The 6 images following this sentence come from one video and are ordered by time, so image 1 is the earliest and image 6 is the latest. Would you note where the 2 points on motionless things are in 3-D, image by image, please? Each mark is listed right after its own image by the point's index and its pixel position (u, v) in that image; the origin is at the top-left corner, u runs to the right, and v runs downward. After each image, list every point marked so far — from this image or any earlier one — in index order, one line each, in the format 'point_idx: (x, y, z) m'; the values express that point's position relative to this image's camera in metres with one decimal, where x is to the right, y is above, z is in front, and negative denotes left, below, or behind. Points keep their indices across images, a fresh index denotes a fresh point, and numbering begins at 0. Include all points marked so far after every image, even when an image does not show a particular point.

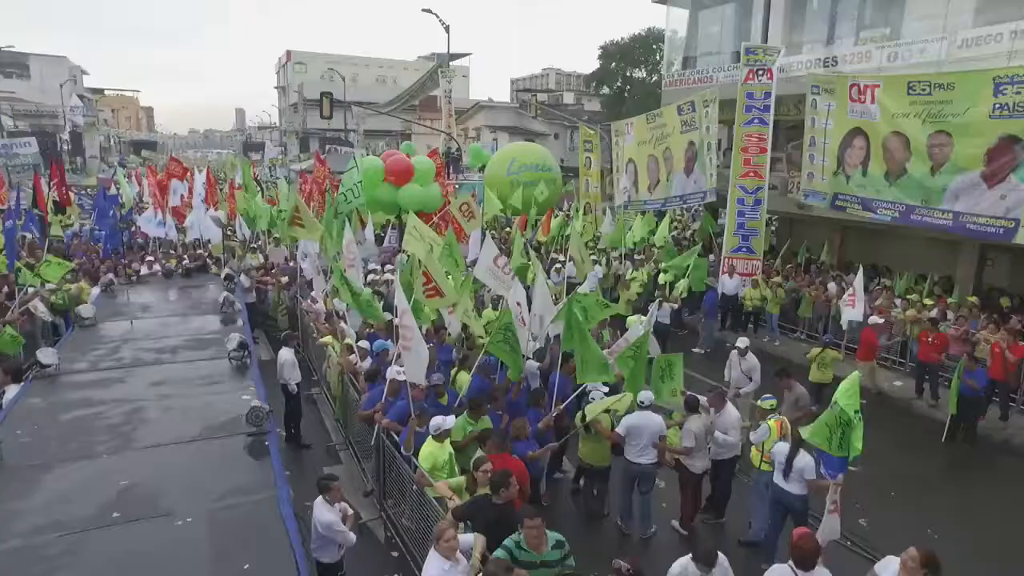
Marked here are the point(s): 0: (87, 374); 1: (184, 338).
0: (-5.1, -1.1, +7.7) m
1: (-4.8, -0.7, +9.3) m
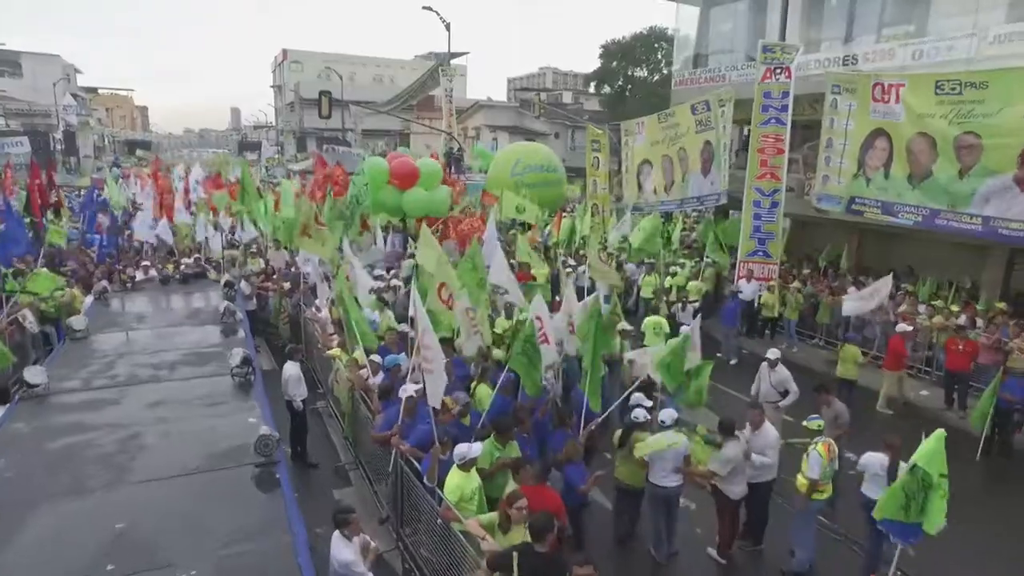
0: (-4.9, -1.2, +7.1) m
1: (-4.5, -0.9, +8.7) m
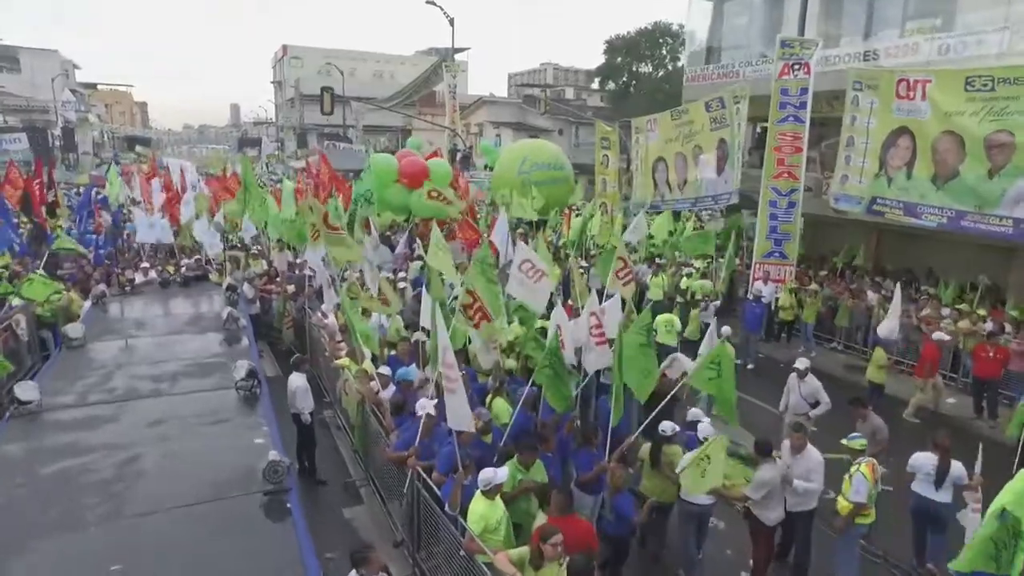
0: (-4.6, -1.3, +6.7) m
1: (-4.3, -1.0, +8.3) m
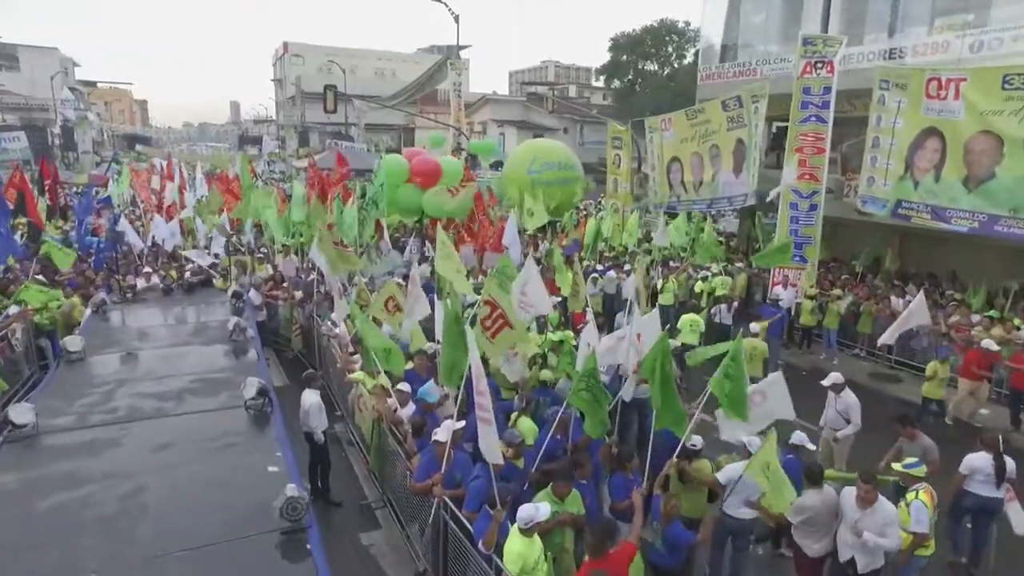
0: (-4.3, -1.4, +6.3) m
1: (-4.0, -1.1, +7.9) m
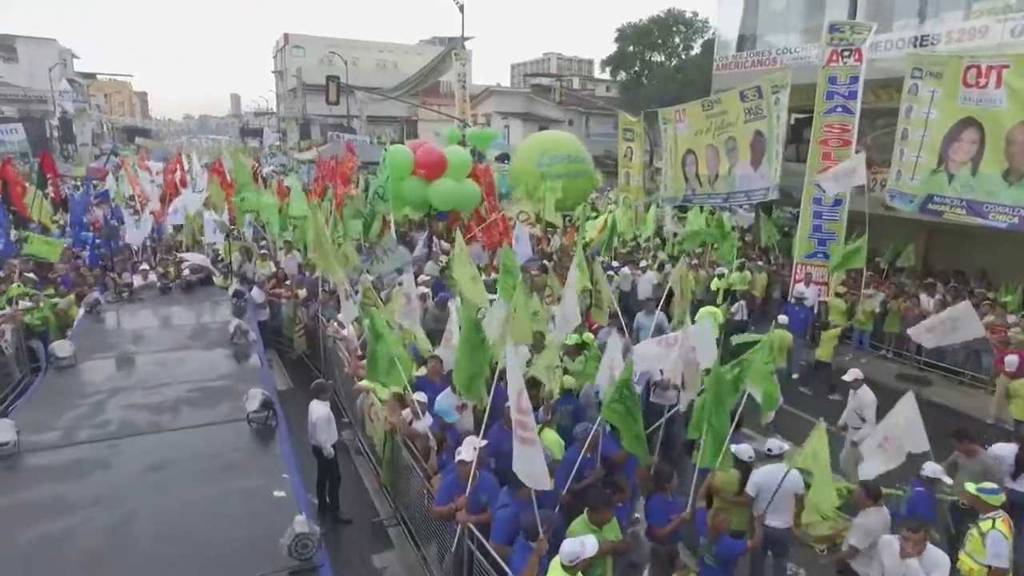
0: (-4.1, -1.5, +5.7) m
1: (-3.7, -1.1, +7.3) m
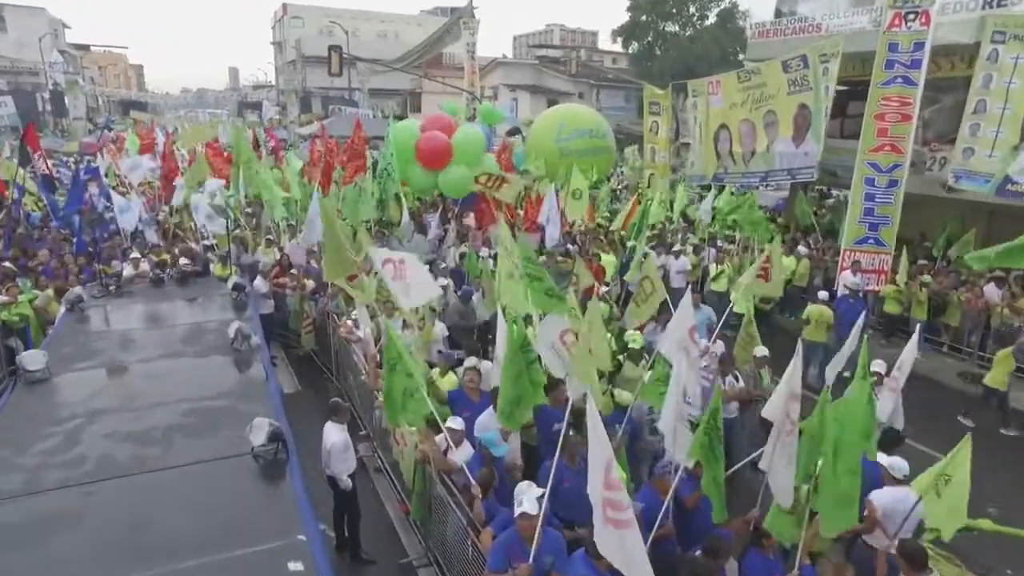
0: (-3.6, -1.6, +4.6) m
1: (-3.2, -1.2, +6.2) m
